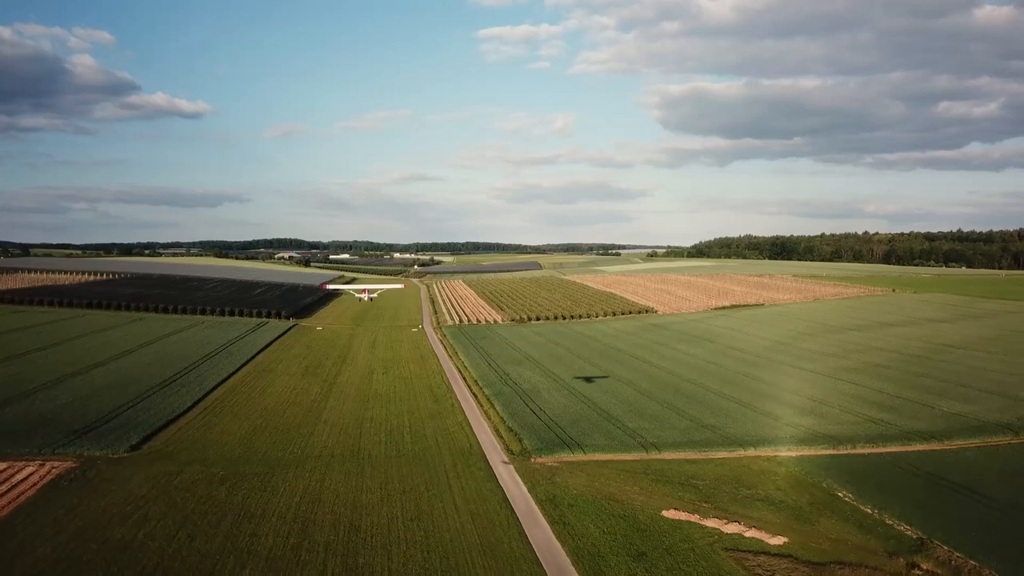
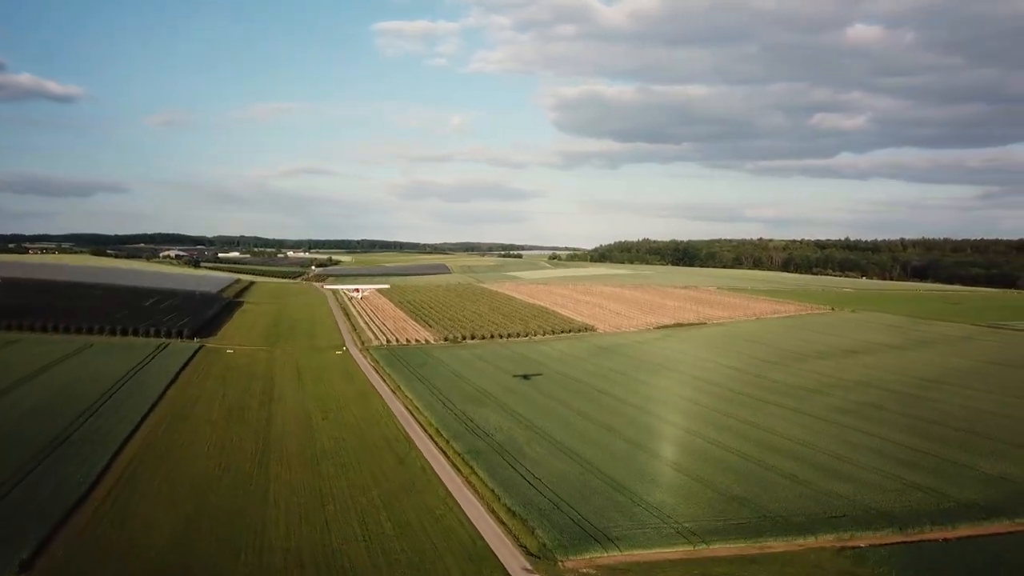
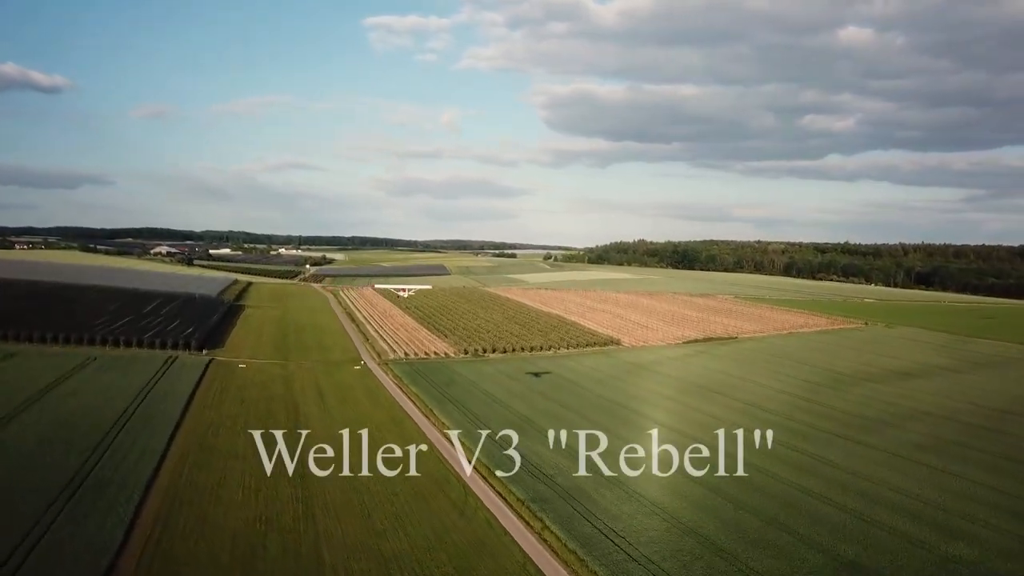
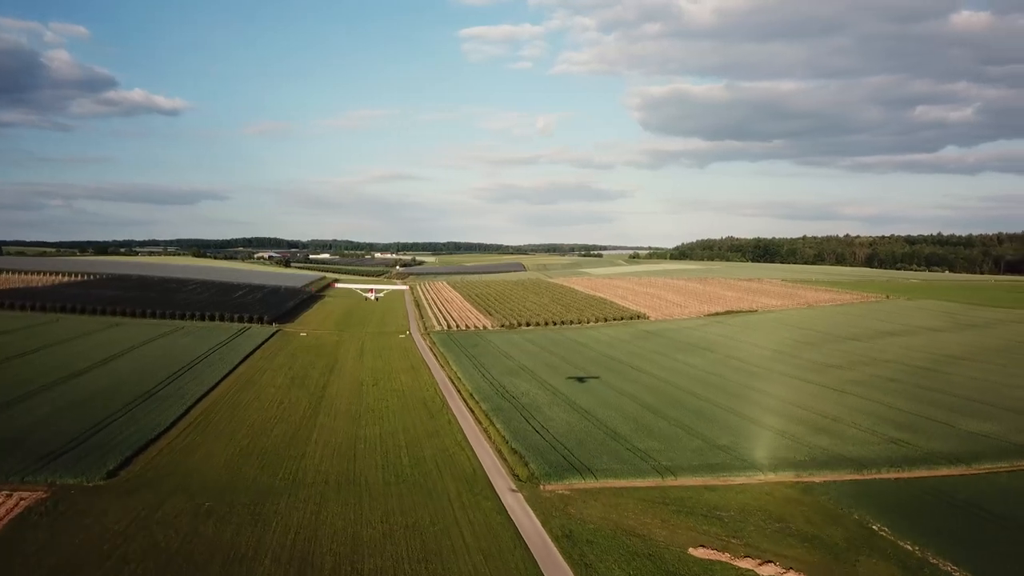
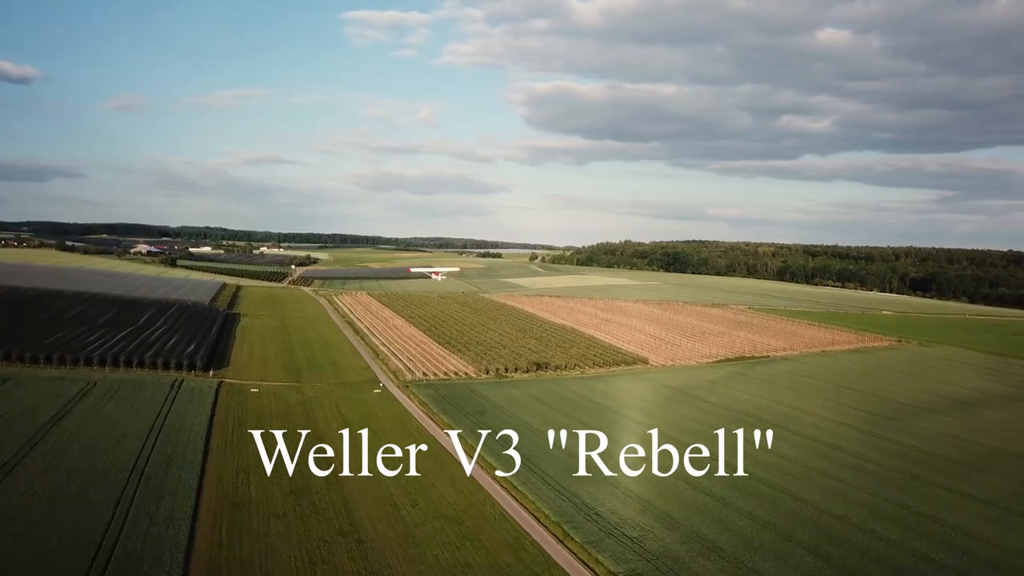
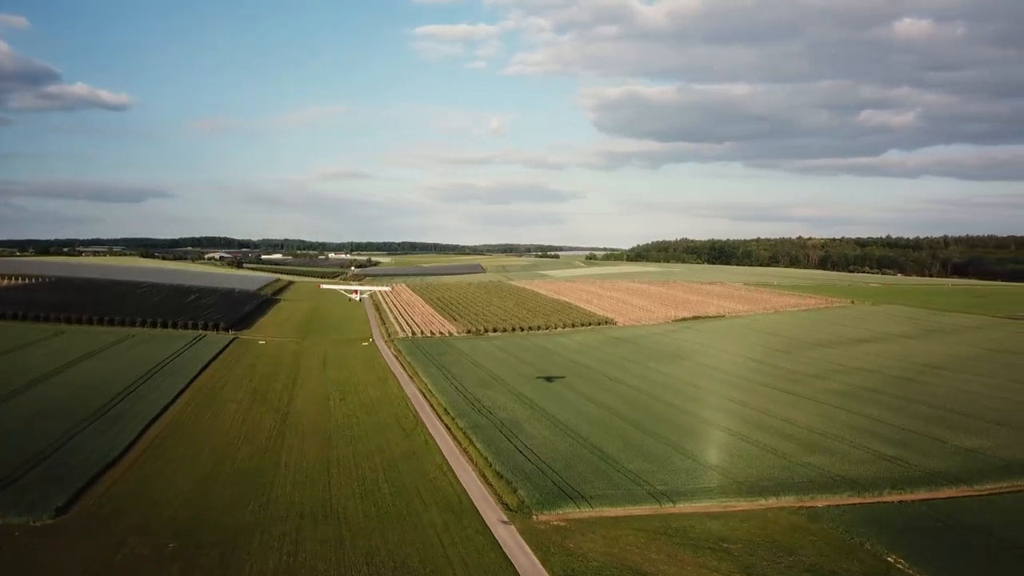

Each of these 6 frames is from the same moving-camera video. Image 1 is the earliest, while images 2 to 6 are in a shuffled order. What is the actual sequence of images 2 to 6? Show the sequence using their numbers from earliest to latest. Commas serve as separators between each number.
4, 6, 2, 3, 5
